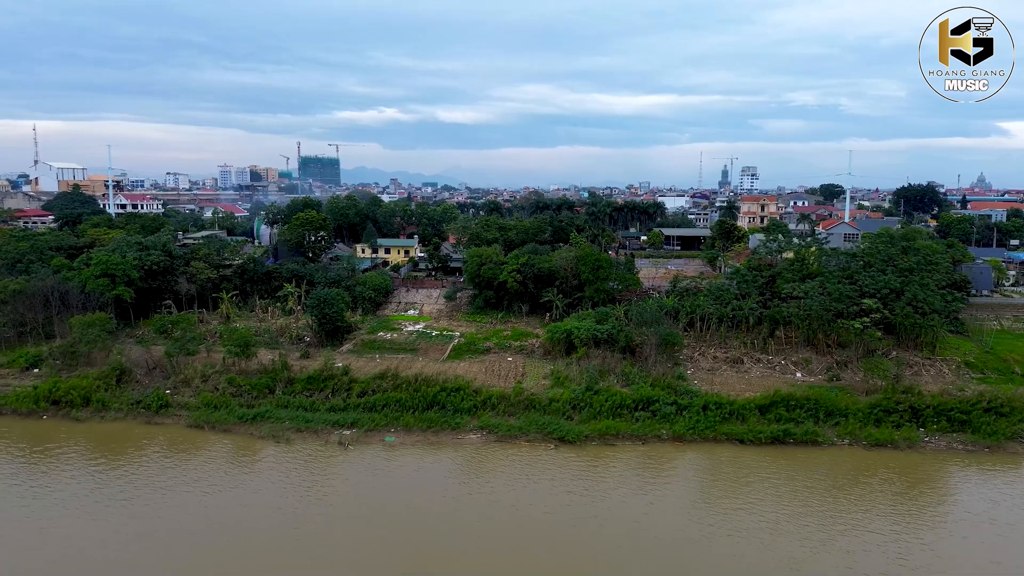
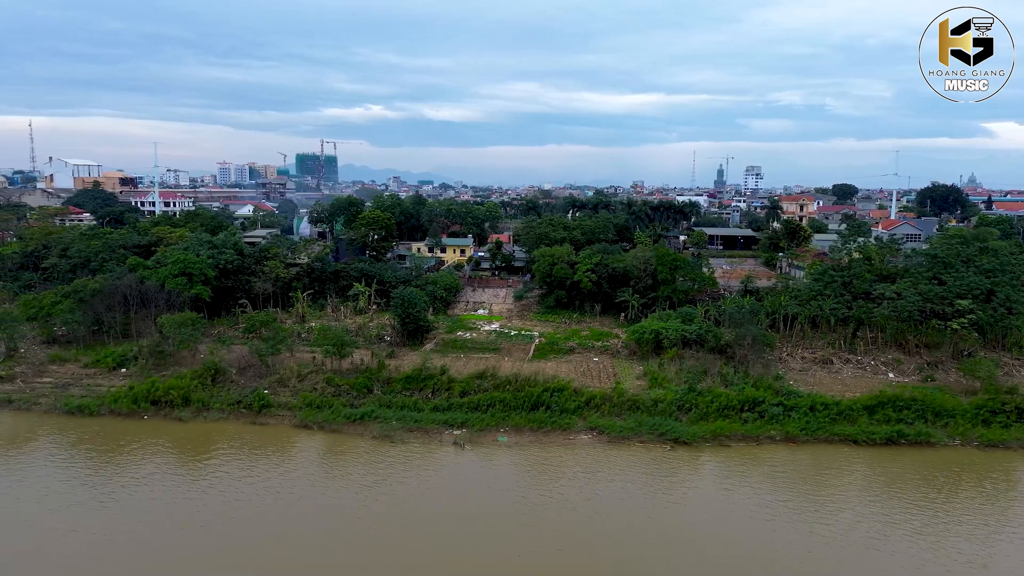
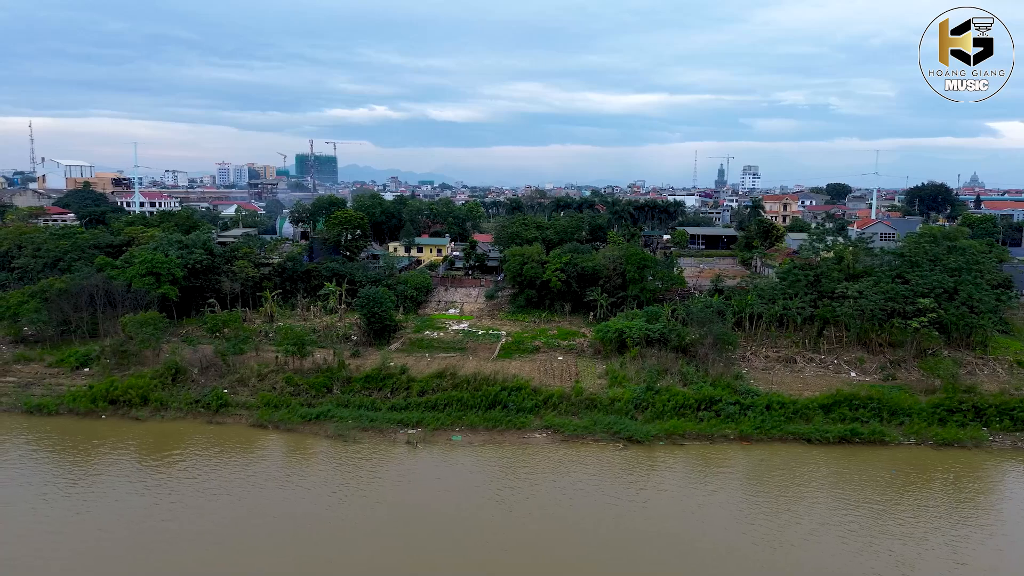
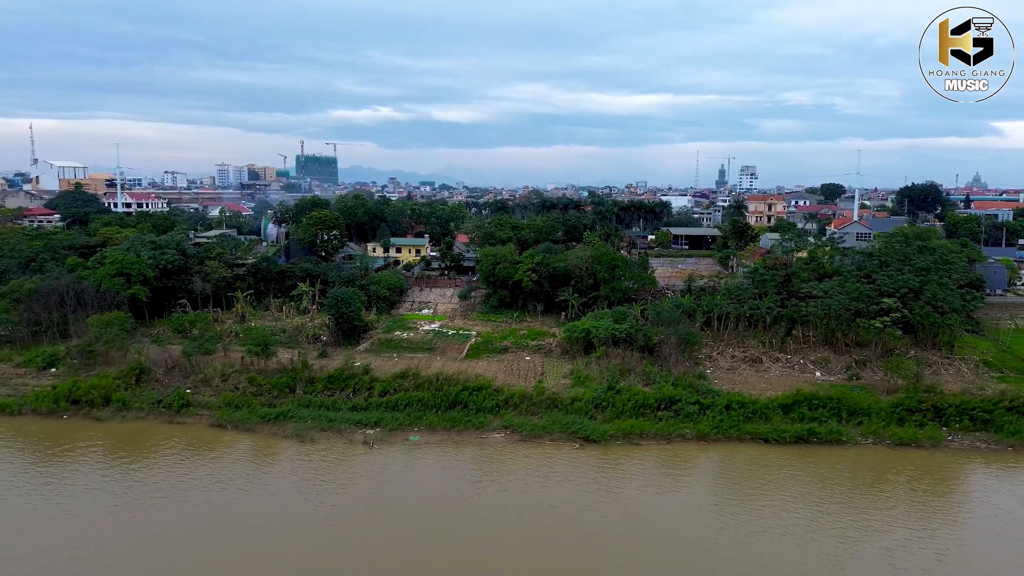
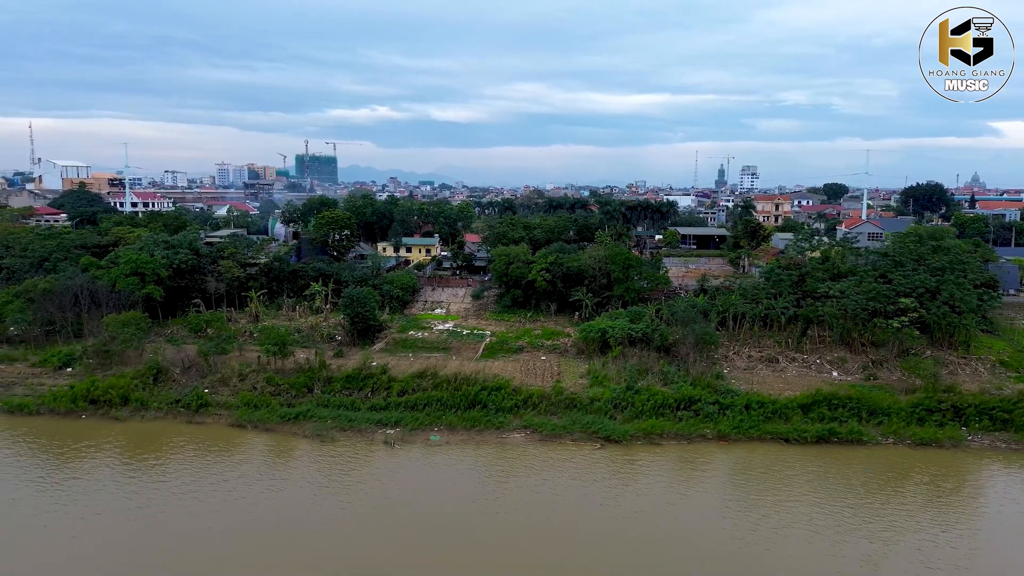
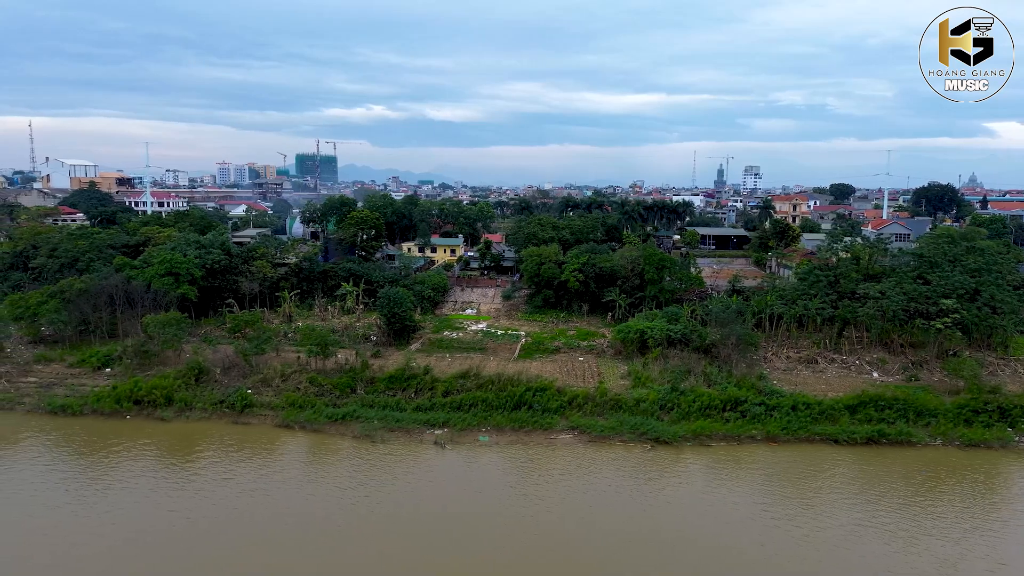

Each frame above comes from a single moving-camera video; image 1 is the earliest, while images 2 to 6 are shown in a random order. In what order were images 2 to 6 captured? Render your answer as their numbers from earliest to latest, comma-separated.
4, 5, 3, 6, 2
